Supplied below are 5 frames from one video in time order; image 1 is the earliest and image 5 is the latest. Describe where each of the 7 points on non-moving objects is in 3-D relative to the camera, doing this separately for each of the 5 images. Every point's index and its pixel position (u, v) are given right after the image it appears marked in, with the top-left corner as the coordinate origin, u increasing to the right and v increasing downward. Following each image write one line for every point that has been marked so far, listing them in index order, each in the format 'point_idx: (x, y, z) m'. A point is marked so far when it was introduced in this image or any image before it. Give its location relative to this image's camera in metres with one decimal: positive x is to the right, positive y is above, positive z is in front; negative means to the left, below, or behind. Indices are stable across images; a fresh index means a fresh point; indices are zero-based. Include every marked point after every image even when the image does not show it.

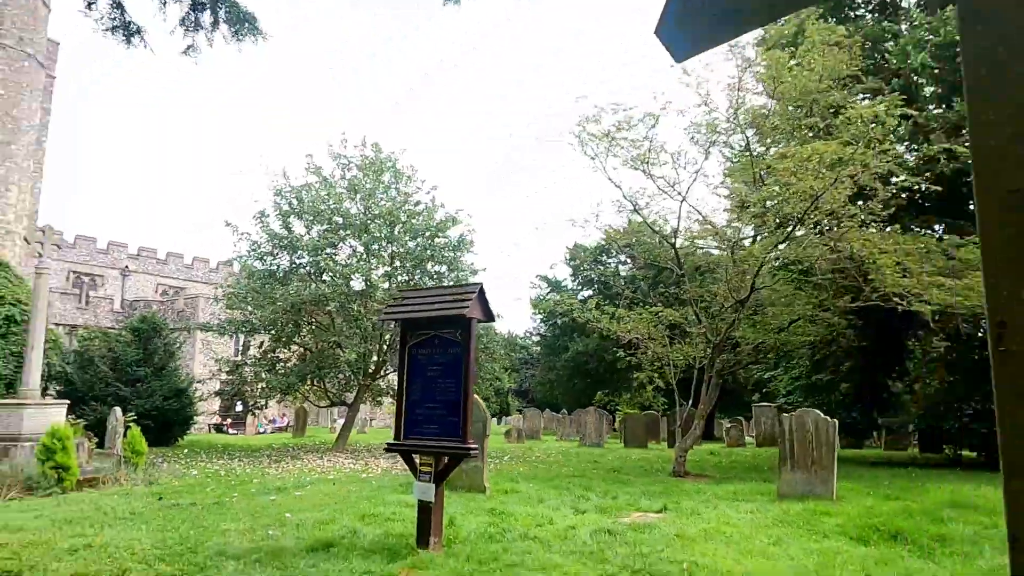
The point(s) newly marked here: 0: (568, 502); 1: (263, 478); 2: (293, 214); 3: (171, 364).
0: (+0.6, -2.3, +7.3) m
1: (-3.9, -3.0, +10.5) m
2: (-5.6, +1.9, +17.0) m
3: (-9.2, -2.1, +17.9) m
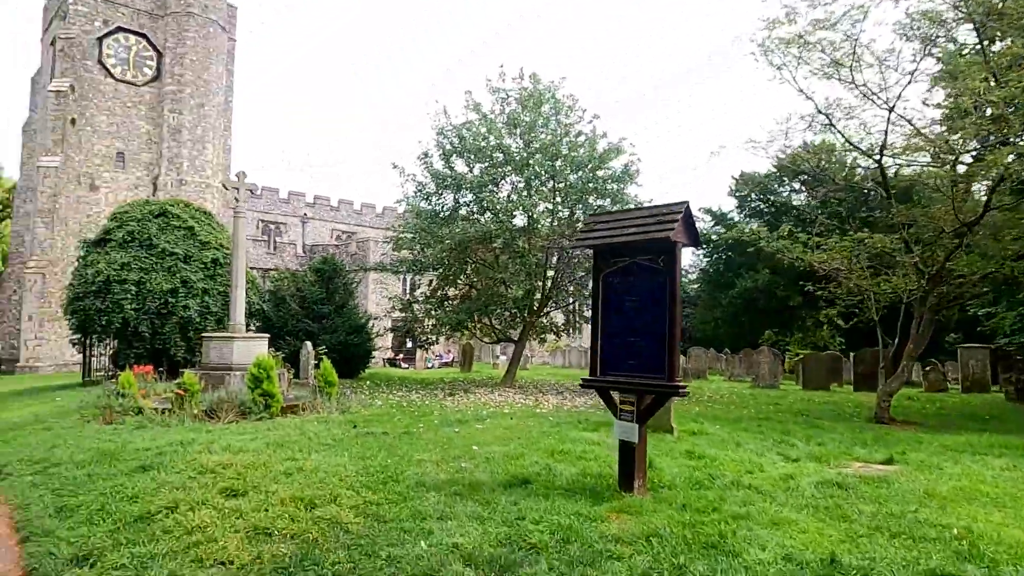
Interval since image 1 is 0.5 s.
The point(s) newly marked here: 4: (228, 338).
0: (+2.6, -1.6, +6.6) m
1: (-1.1, -2.0, +10.8) m
2: (-1.5, +3.5, +17.0) m
3: (-4.7, -0.4, +19.1) m
4: (-4.5, -0.8, +10.5) m
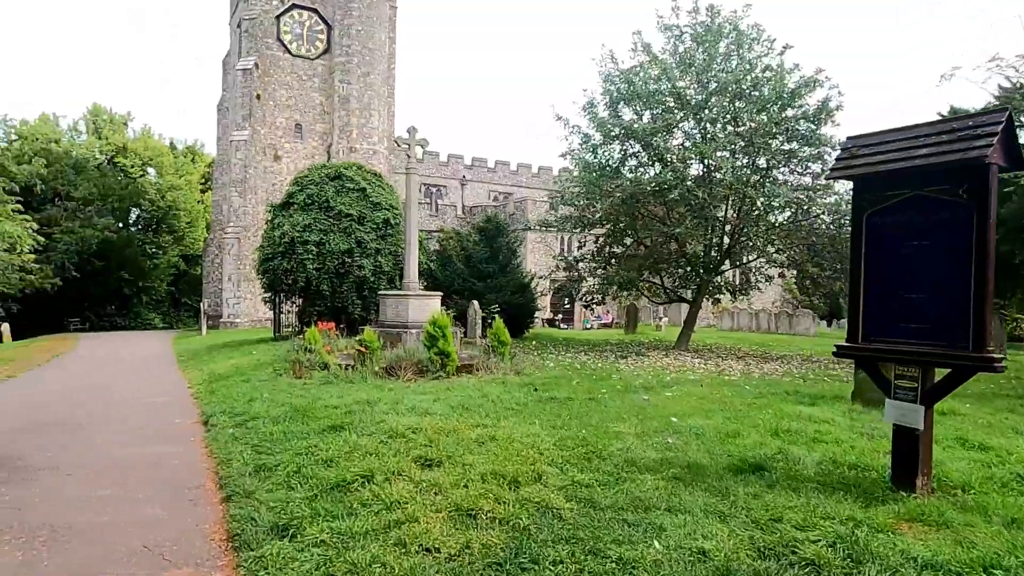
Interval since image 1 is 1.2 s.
0: (+4.3, -1.2, +5.1) m
1: (+1.7, -1.3, +10.0) m
2: (+2.7, +4.5, +15.9) m
3: (0.0, +0.8, +18.8) m
4: (-1.7, -0.1, +10.5) m
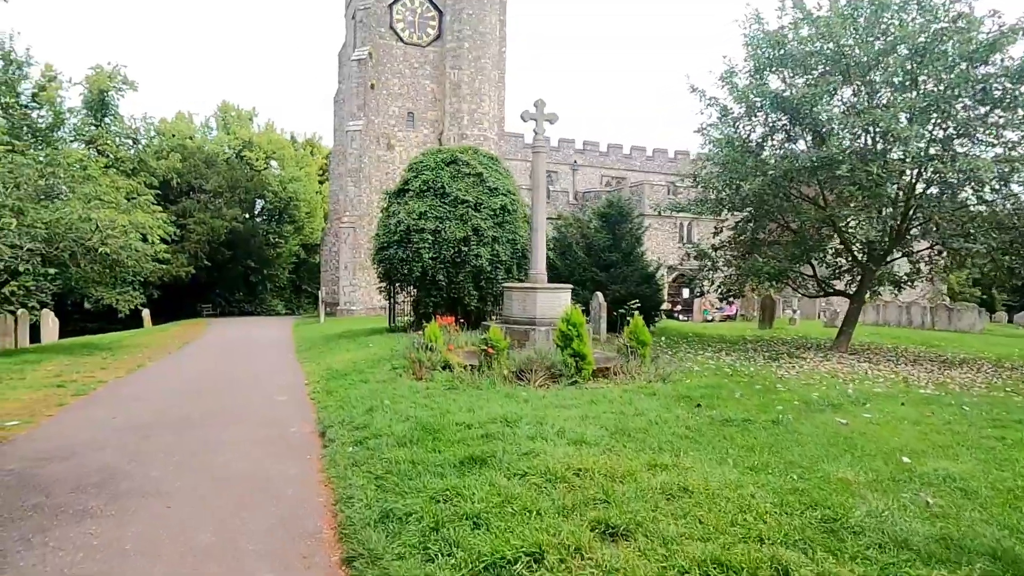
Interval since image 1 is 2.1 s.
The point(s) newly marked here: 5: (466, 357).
0: (+5.4, -1.2, +3.2) m
1: (+3.5, -1.2, +8.5) m
2: (+5.4, +4.7, +14.0) m
3: (+3.3, +1.0, +17.4) m
4: (+0.3, 0.0, +9.4) m
5: (-0.6, -1.0, +9.1) m
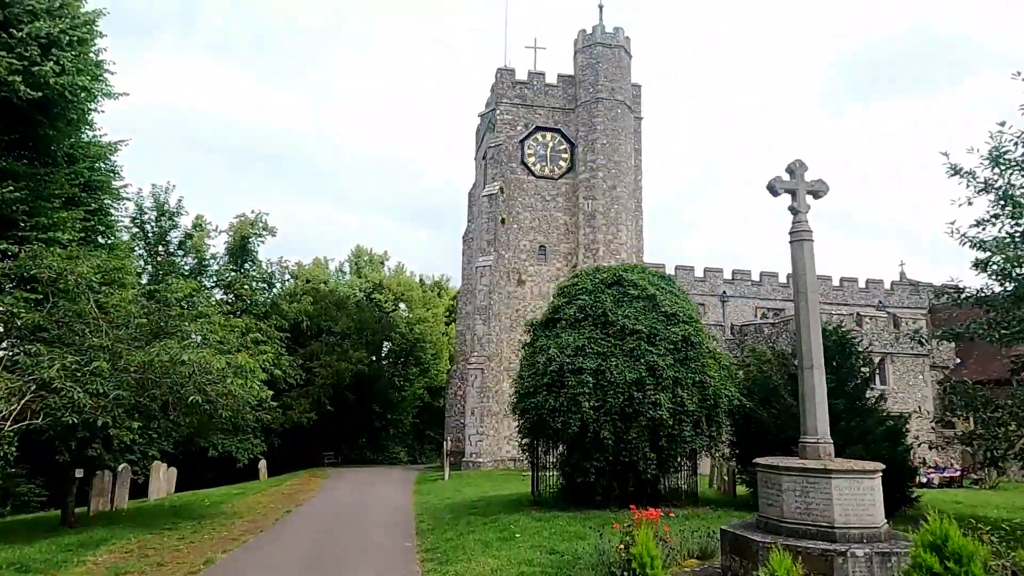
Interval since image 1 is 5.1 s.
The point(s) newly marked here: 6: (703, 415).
0: (+6.3, -1.2, -1.8) m
1: (+5.5, -2.3, +3.6) m
2: (+8.4, +2.4, +9.7) m
3: (+6.9, -2.0, +12.6) m
4: (+2.4, -1.5, +5.3) m
5: (+1.5, -2.4, +5.0) m
6: (+3.4, -2.3, +11.7) m
